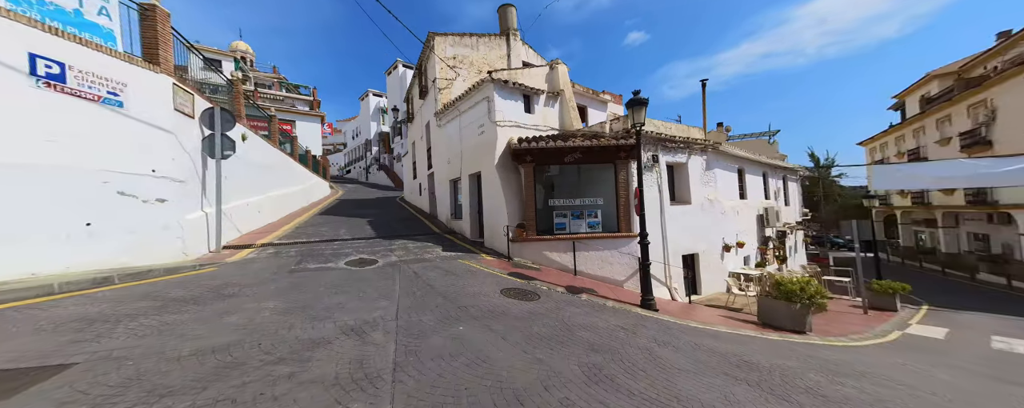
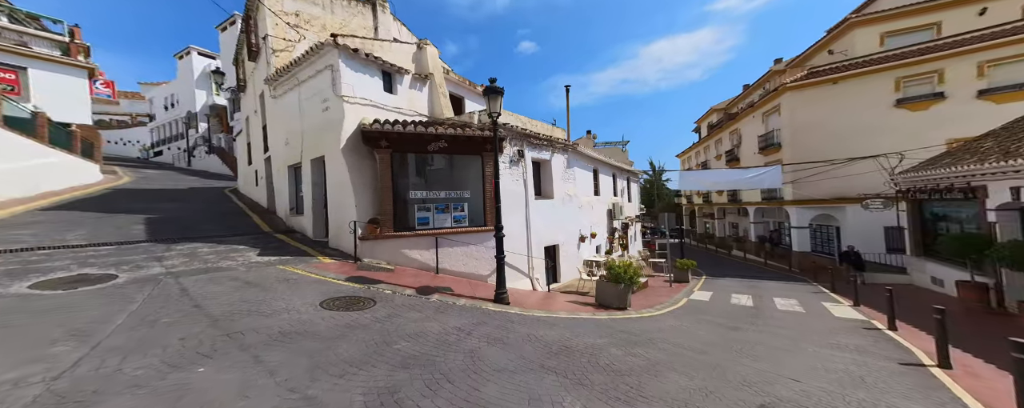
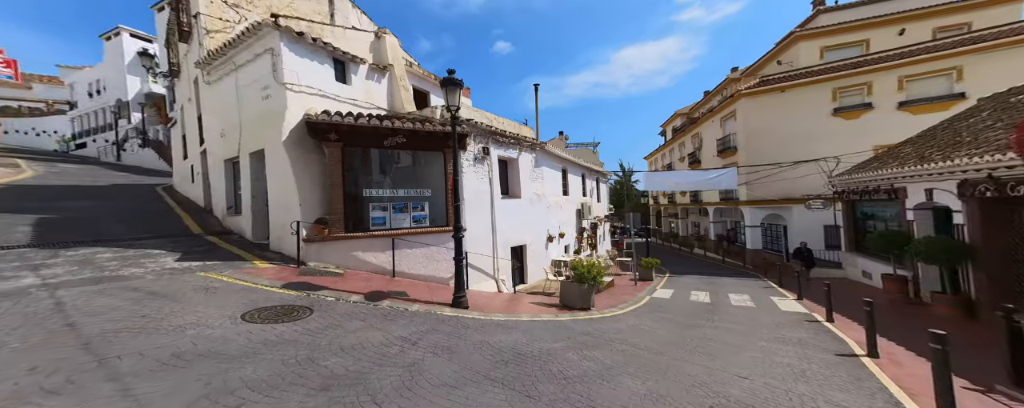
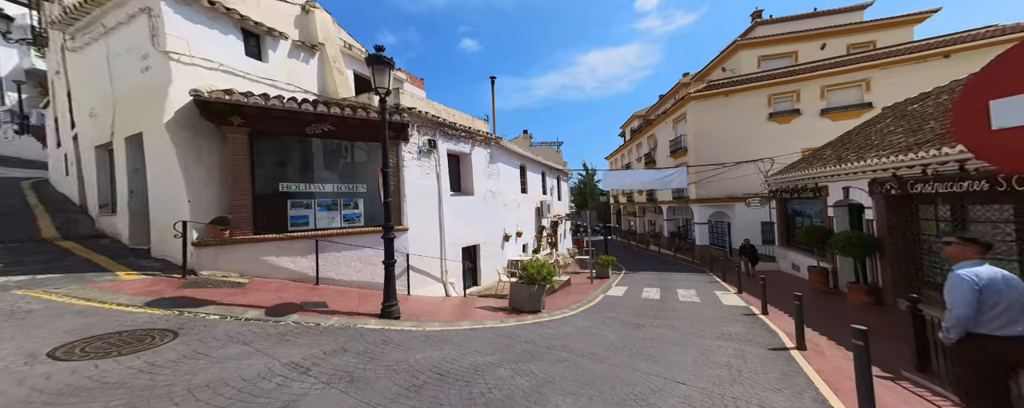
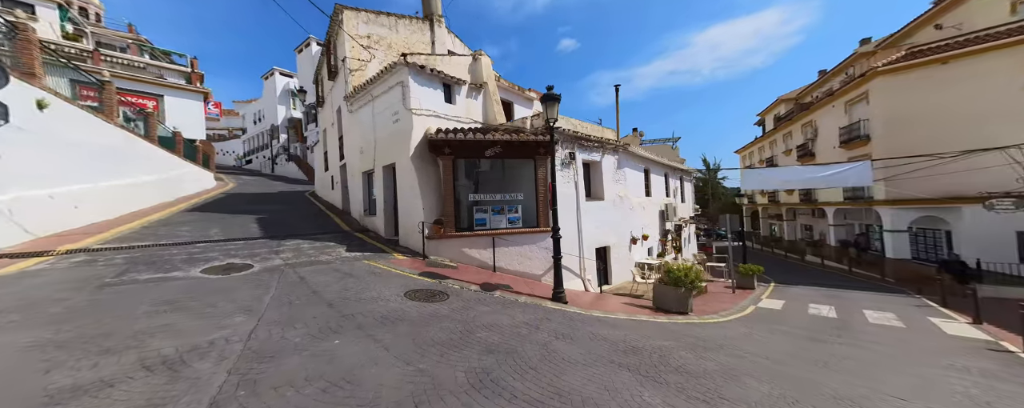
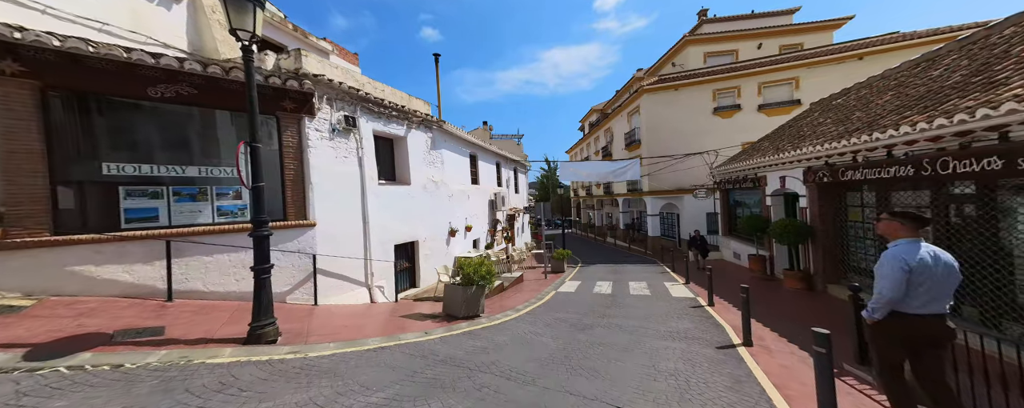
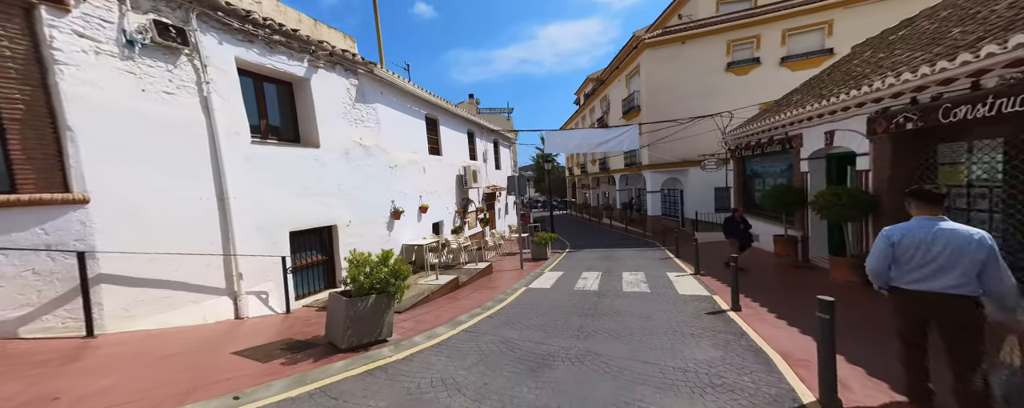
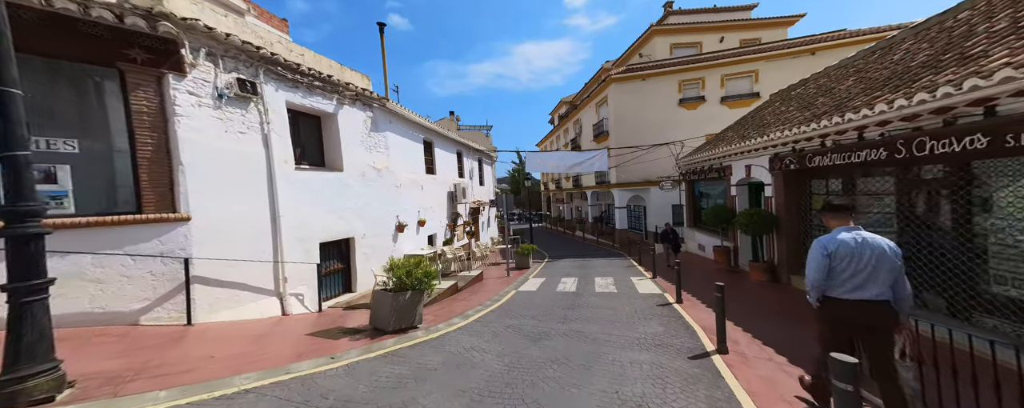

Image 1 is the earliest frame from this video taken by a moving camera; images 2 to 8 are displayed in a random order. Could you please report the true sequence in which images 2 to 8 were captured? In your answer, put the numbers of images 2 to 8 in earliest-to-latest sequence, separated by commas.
5, 2, 3, 4, 6, 8, 7
